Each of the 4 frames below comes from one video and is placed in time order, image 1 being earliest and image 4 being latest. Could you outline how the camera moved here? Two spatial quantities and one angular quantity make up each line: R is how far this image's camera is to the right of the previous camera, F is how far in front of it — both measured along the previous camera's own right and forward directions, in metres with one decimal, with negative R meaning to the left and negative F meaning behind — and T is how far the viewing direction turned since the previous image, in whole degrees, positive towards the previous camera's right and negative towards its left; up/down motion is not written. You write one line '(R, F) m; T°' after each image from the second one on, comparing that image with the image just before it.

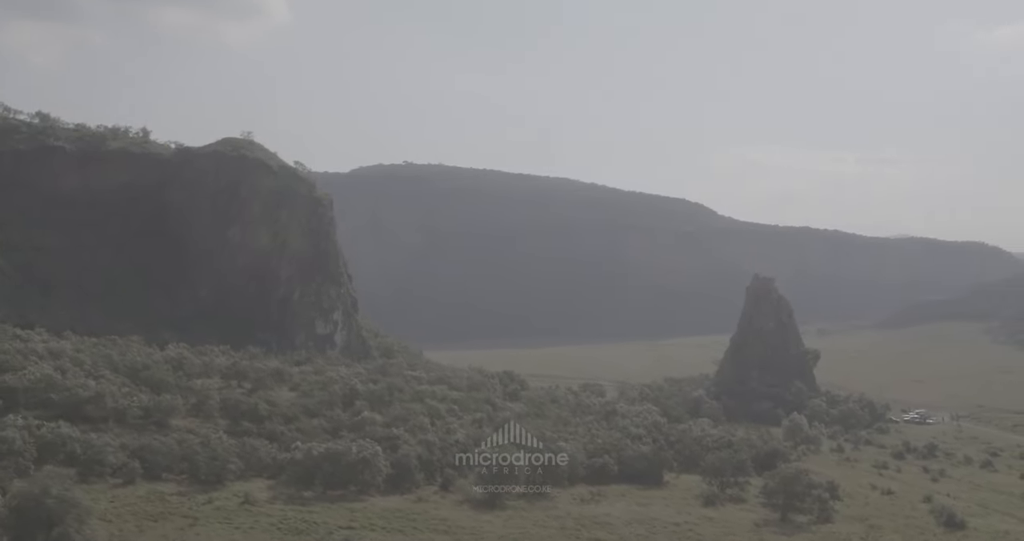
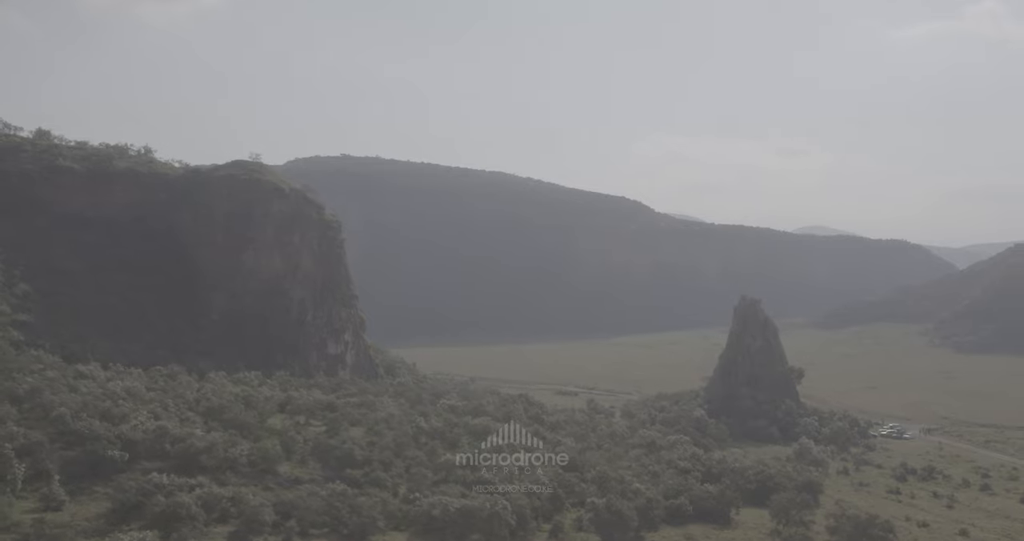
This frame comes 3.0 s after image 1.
(-2.8, -1.1) m; +4°
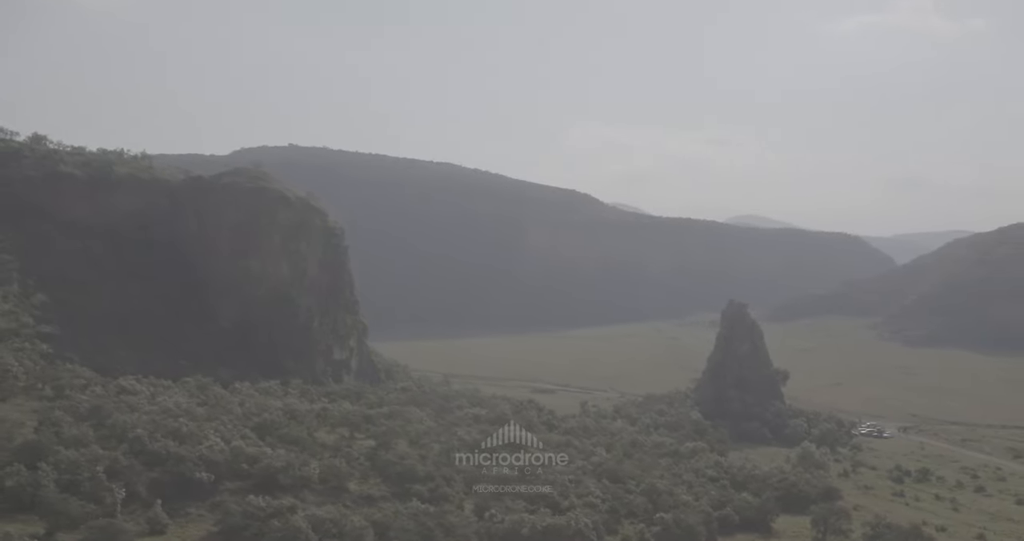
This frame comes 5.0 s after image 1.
(-2.2, -0.7) m; +3°
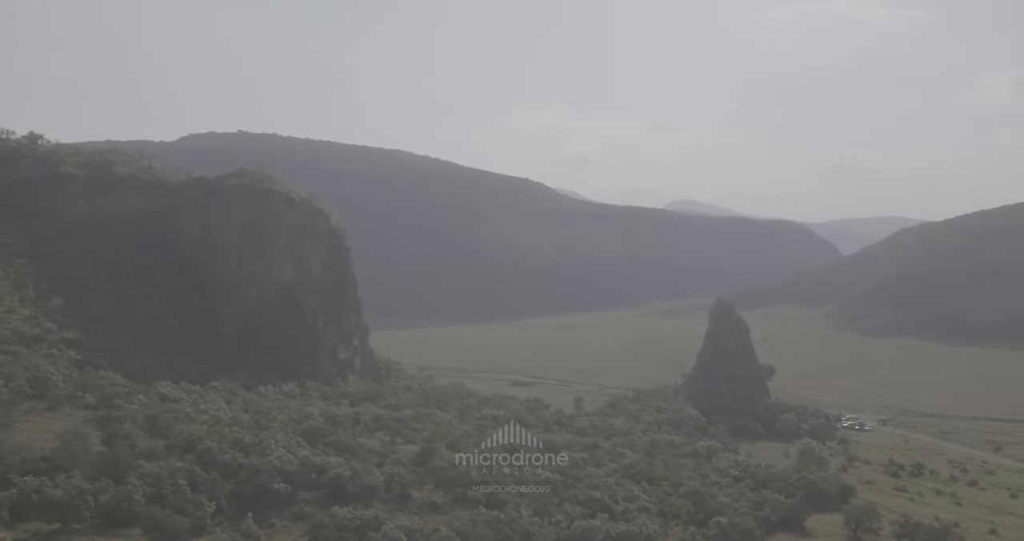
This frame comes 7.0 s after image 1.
(-2.1, -0.6) m; +3°
